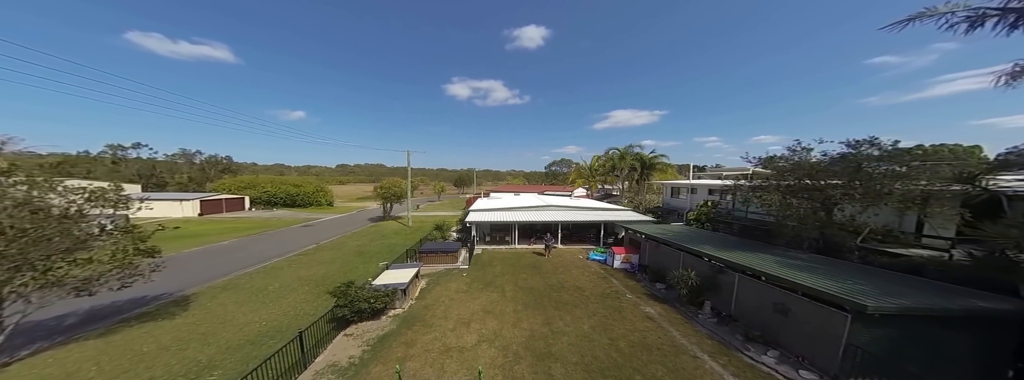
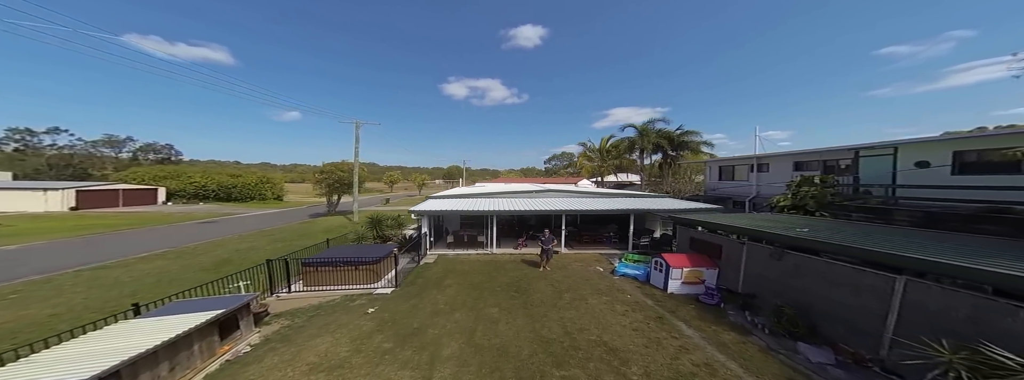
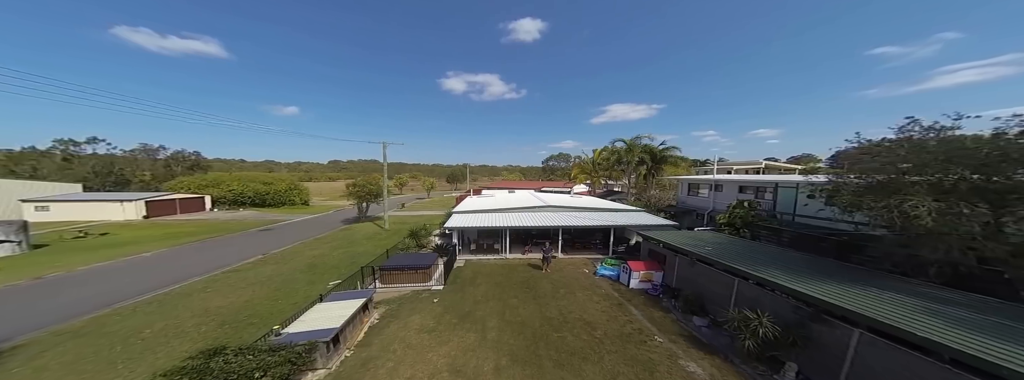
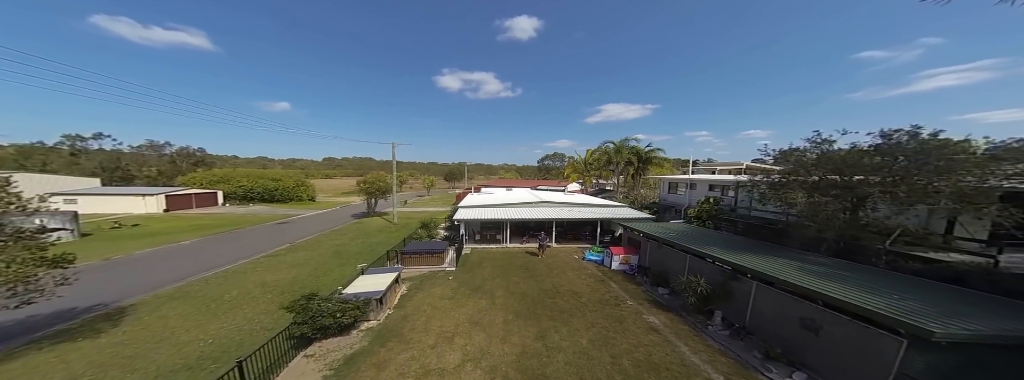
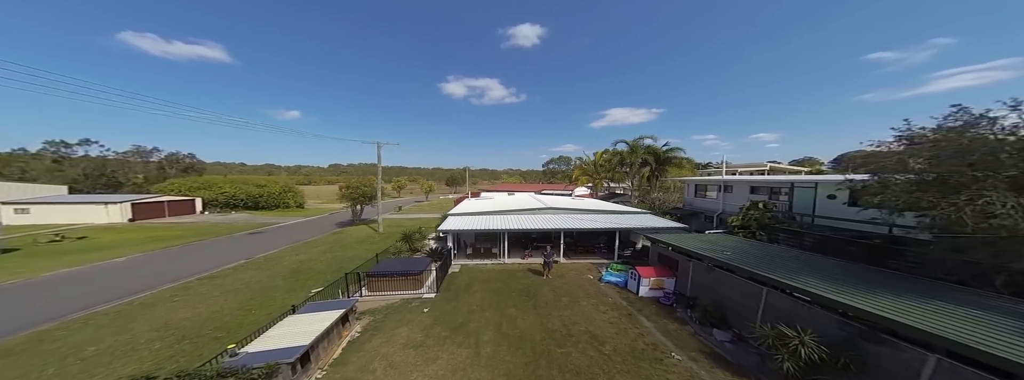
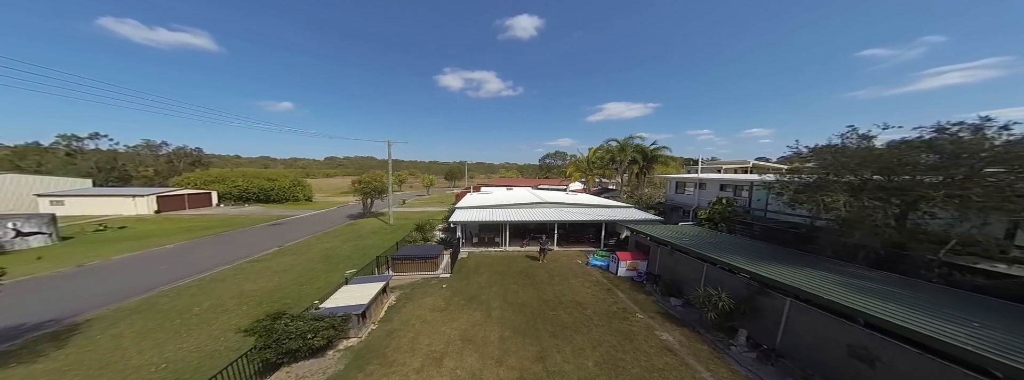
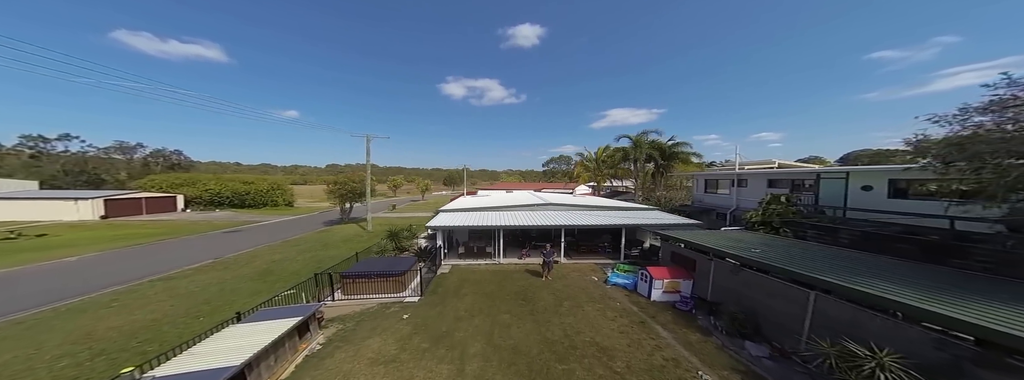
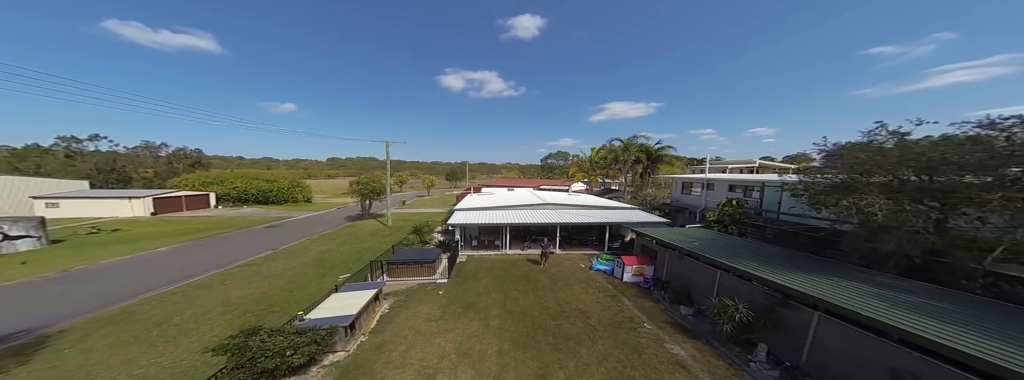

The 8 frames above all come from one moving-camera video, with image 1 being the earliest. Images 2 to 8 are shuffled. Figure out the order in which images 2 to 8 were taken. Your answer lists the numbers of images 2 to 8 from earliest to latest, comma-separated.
4, 6, 8, 3, 5, 7, 2
